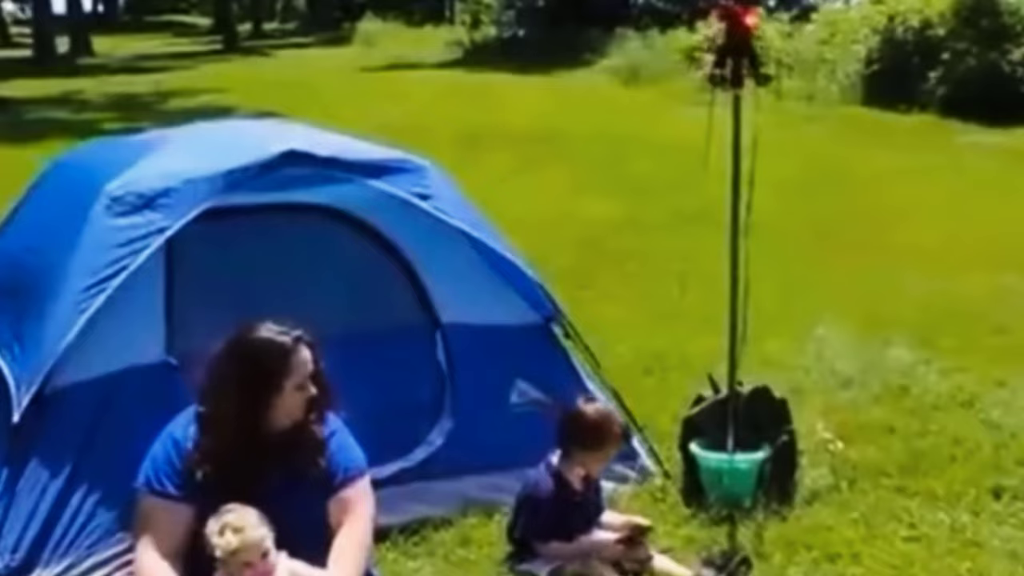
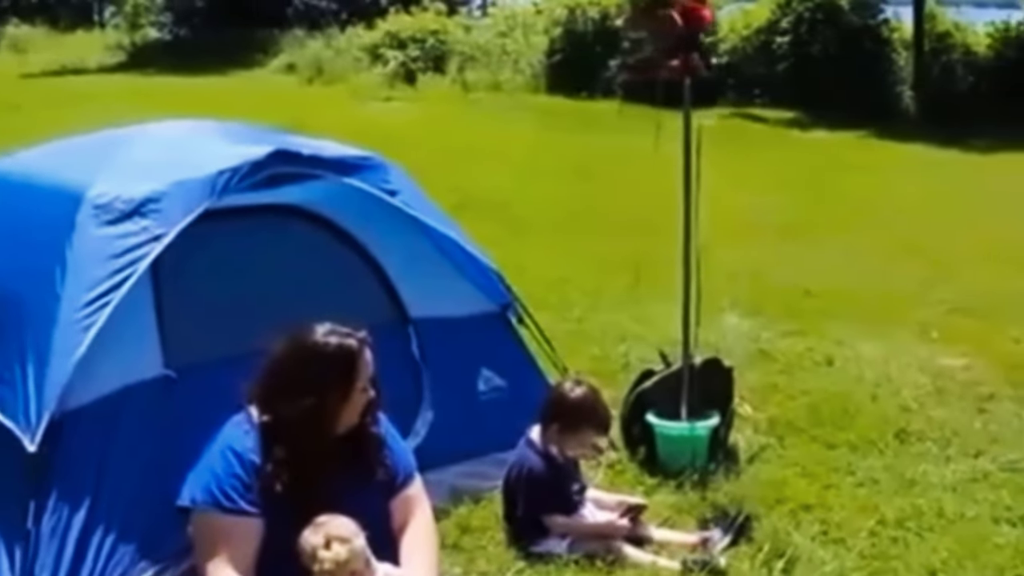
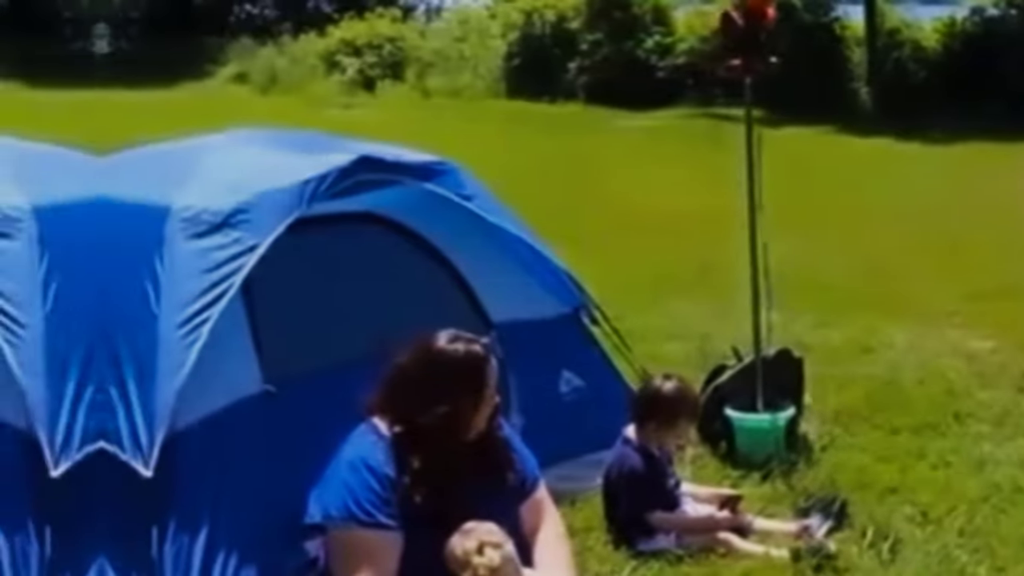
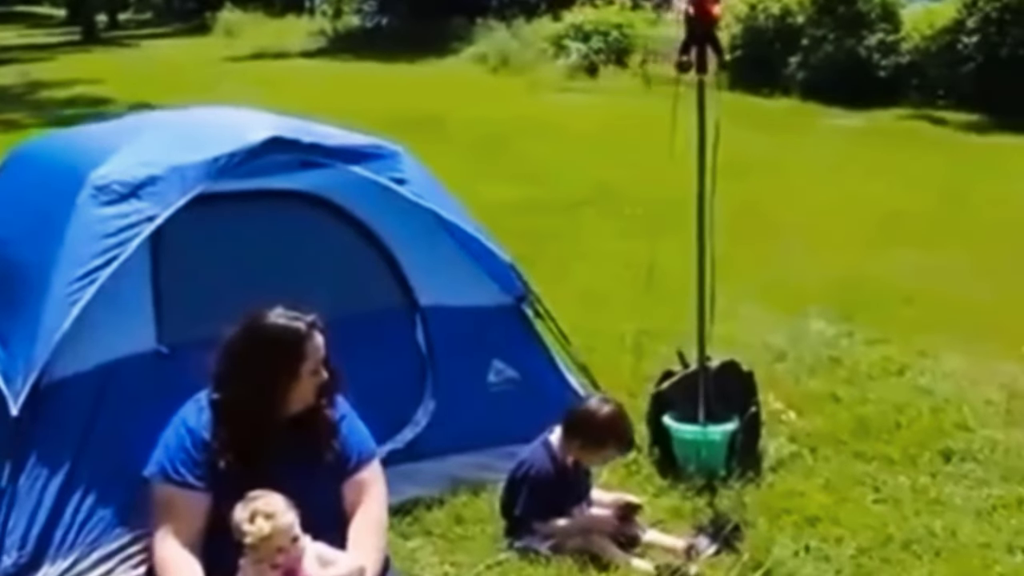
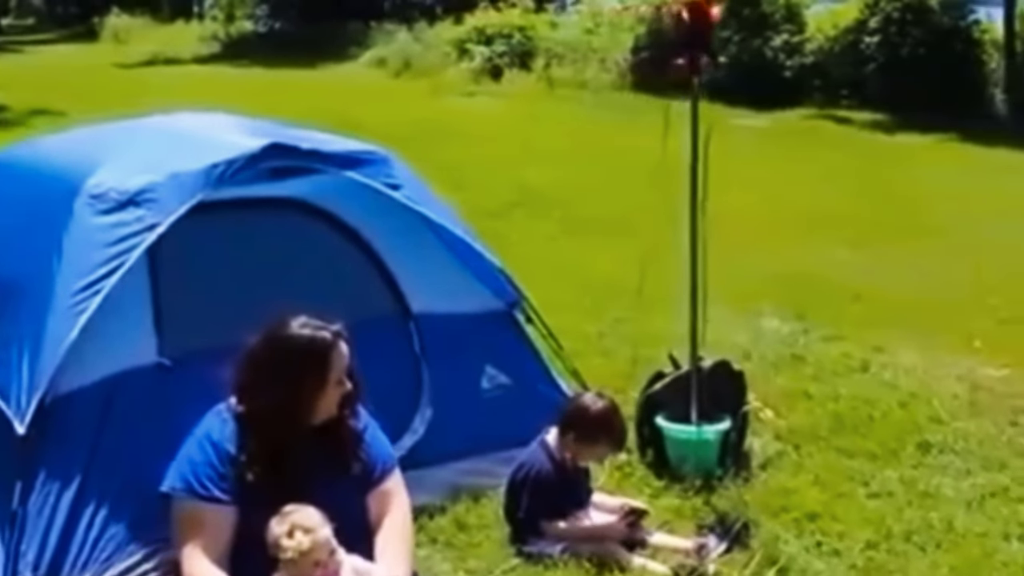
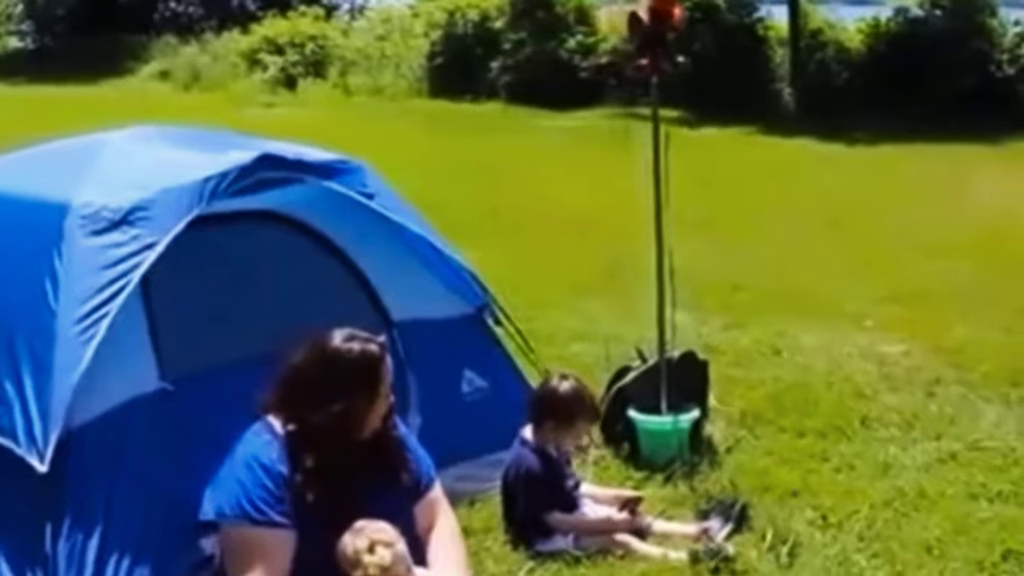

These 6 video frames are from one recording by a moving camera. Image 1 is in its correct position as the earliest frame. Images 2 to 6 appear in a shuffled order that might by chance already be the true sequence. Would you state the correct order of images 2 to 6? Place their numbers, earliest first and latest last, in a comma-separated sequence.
4, 5, 2, 6, 3
